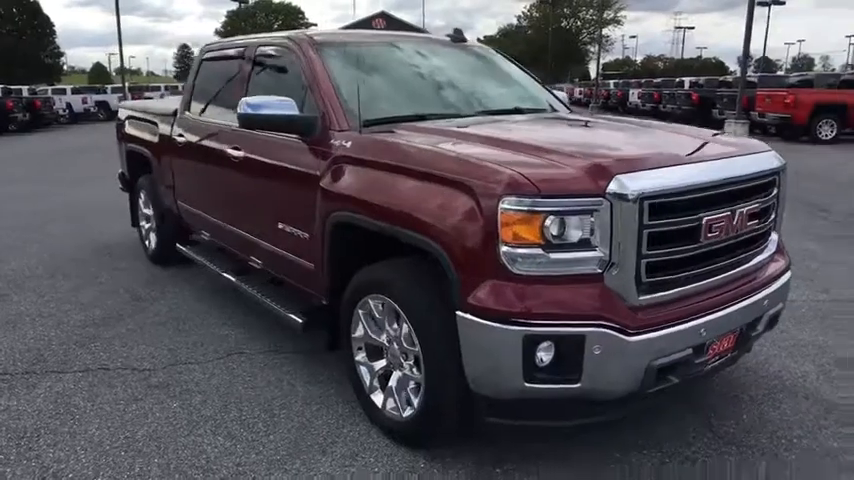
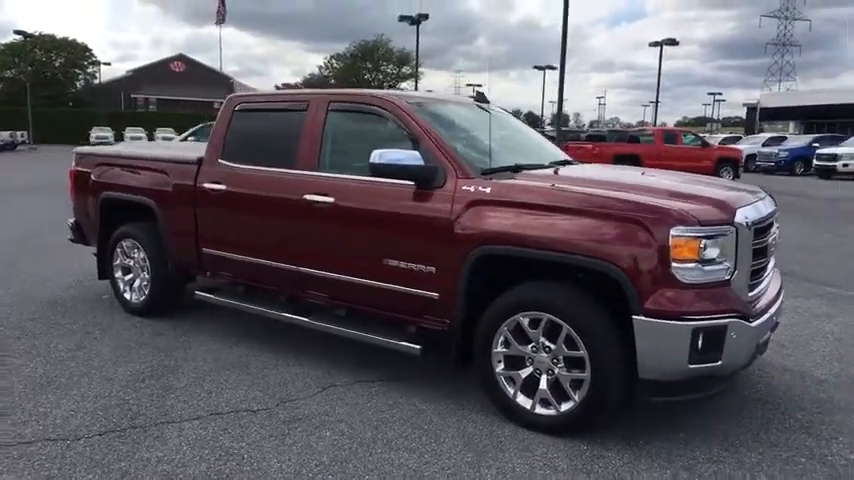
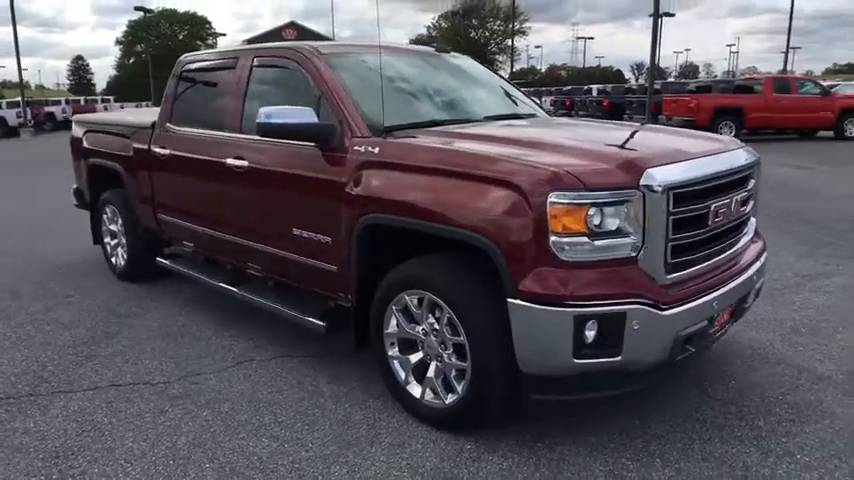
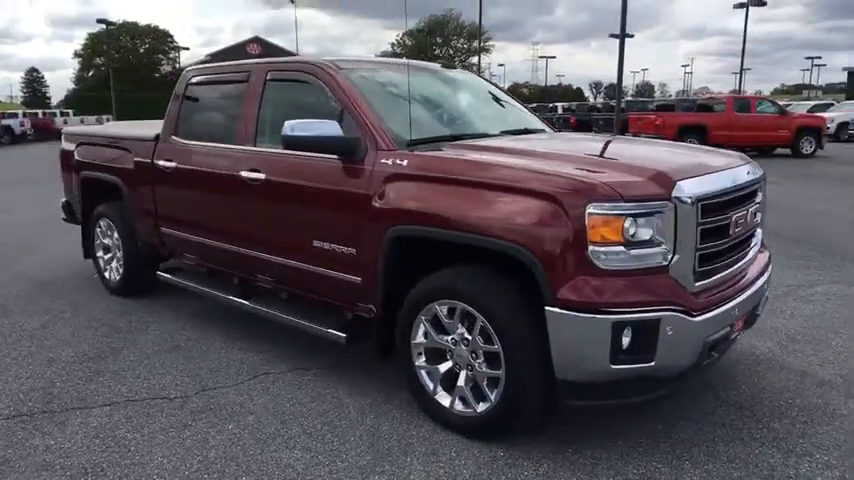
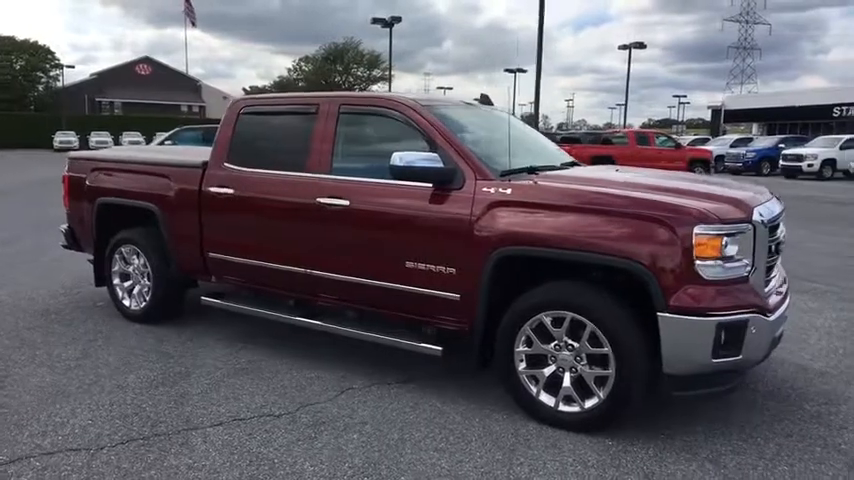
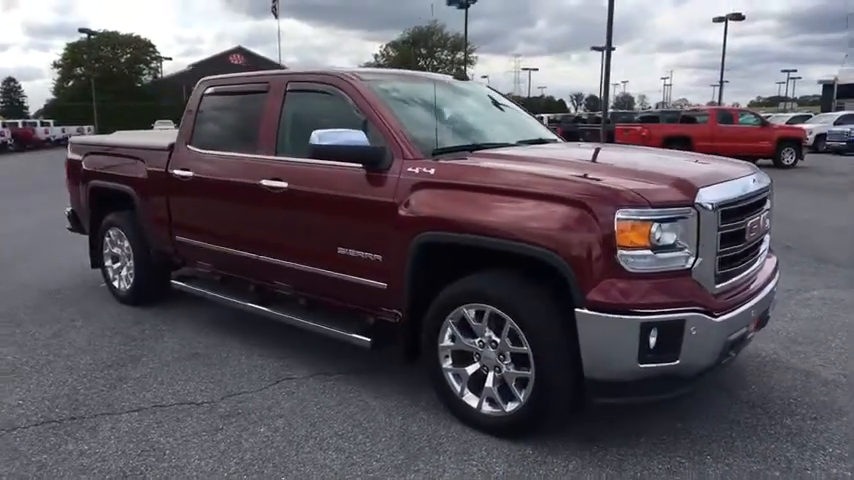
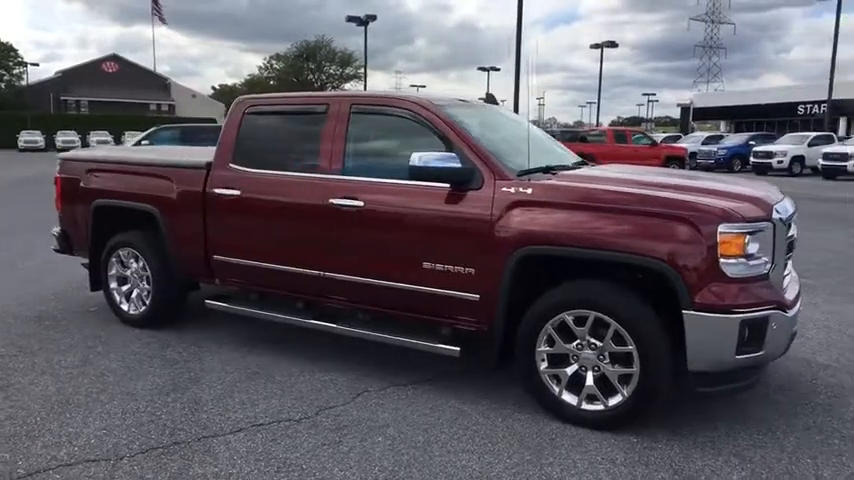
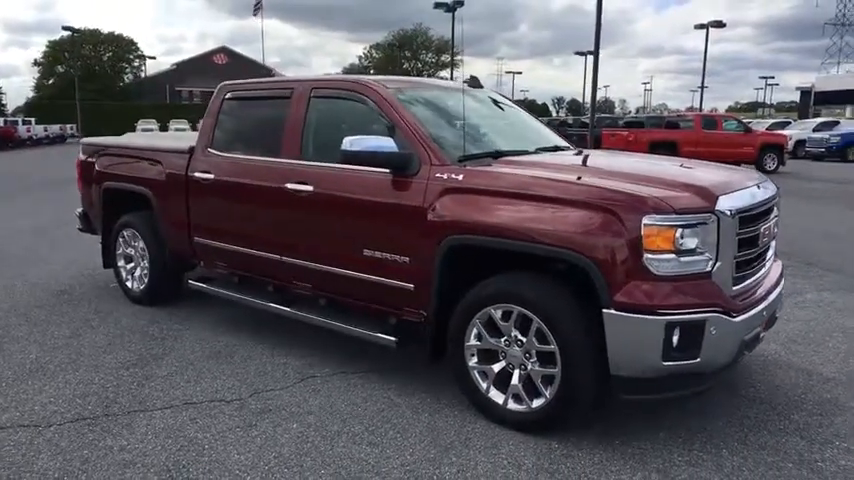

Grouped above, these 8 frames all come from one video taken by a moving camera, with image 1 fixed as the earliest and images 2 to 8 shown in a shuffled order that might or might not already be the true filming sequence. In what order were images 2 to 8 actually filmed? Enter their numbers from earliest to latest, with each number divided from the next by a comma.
3, 4, 6, 8, 2, 5, 7
